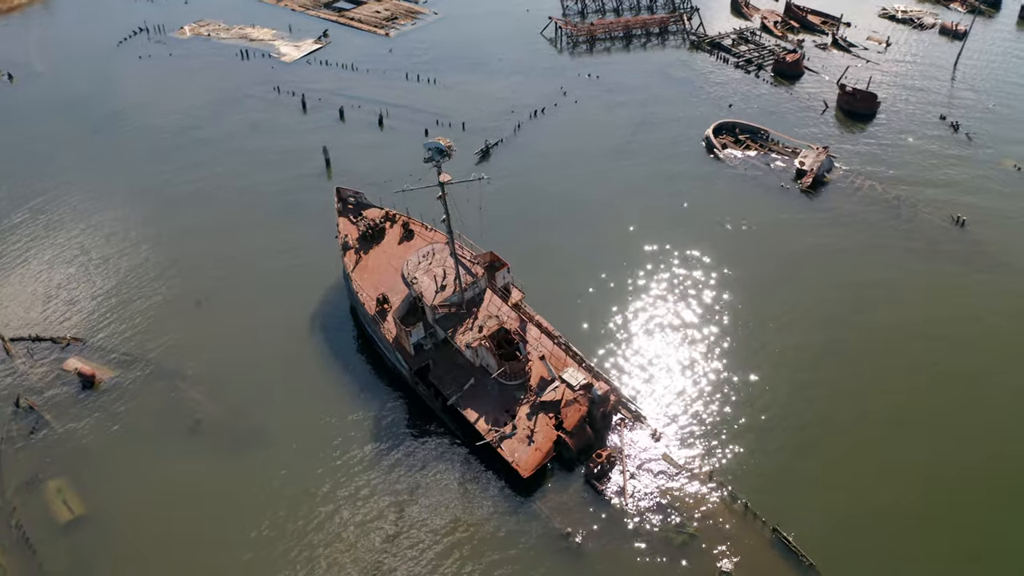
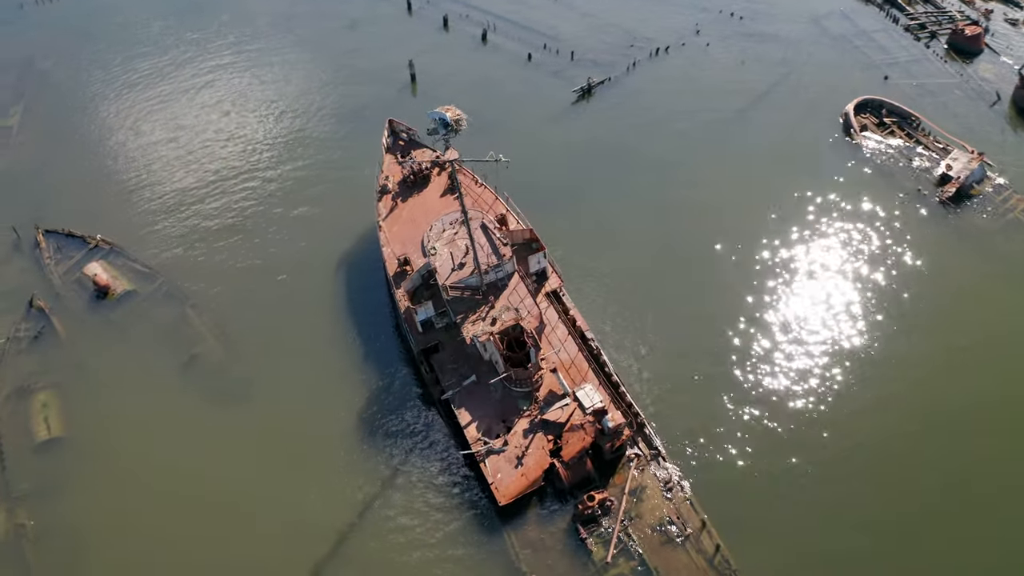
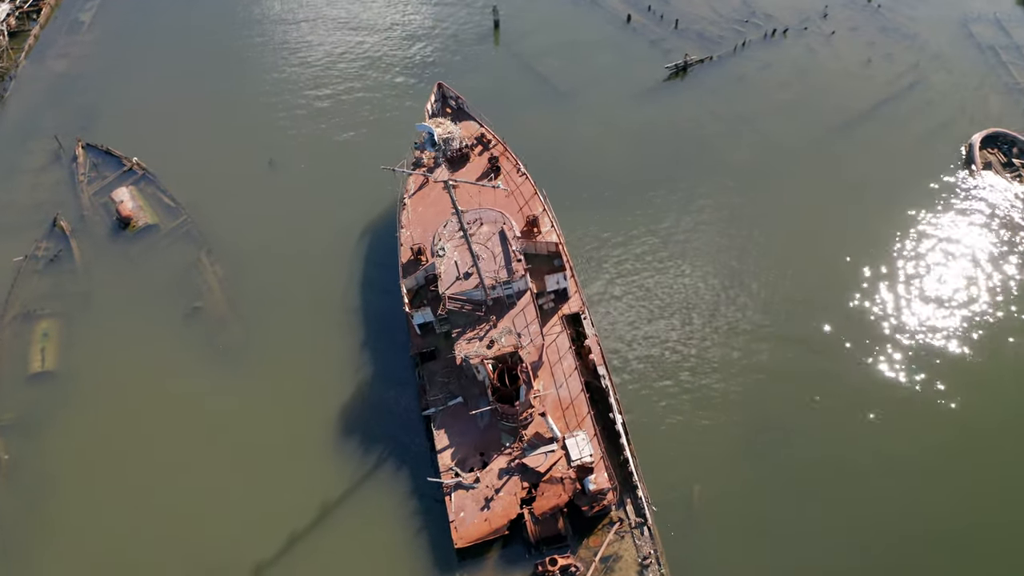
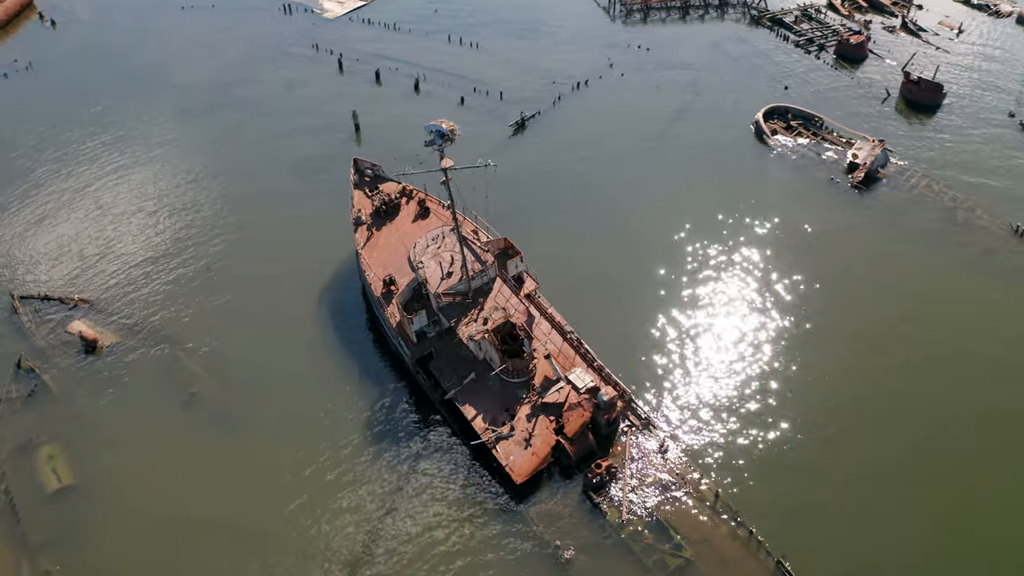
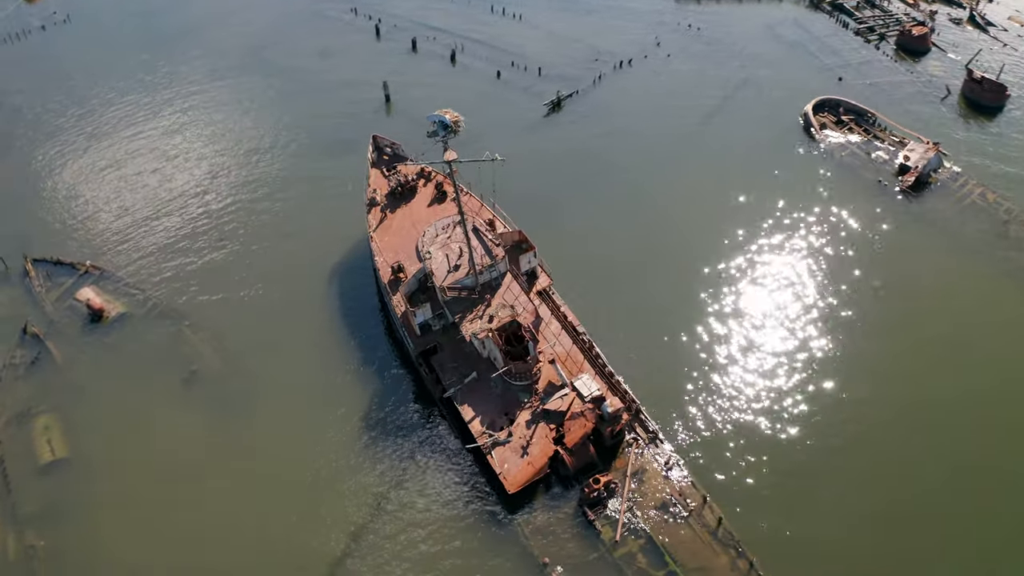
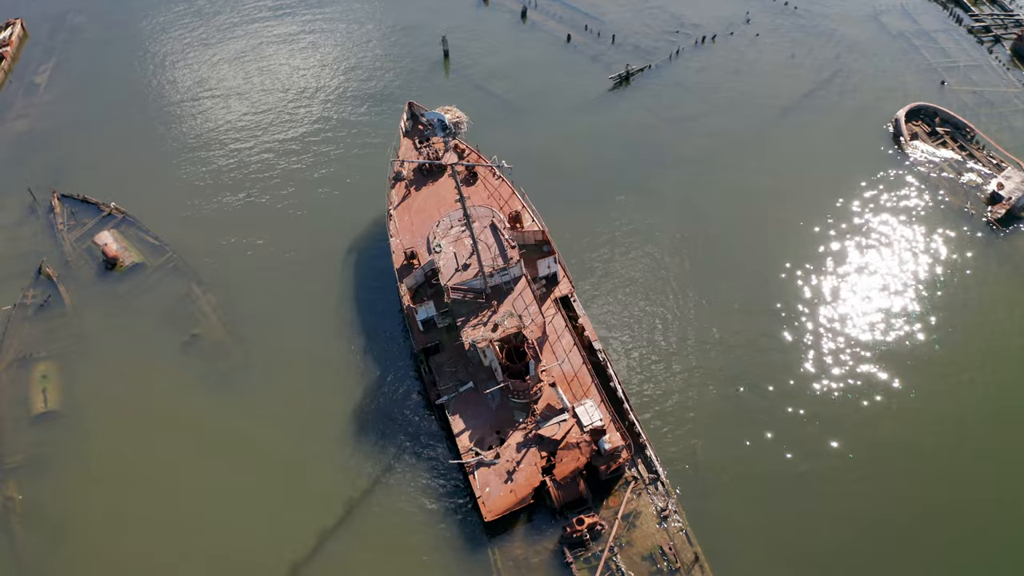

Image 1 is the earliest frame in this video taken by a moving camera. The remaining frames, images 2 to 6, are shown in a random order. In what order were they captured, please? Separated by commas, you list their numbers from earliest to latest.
4, 5, 2, 6, 3
